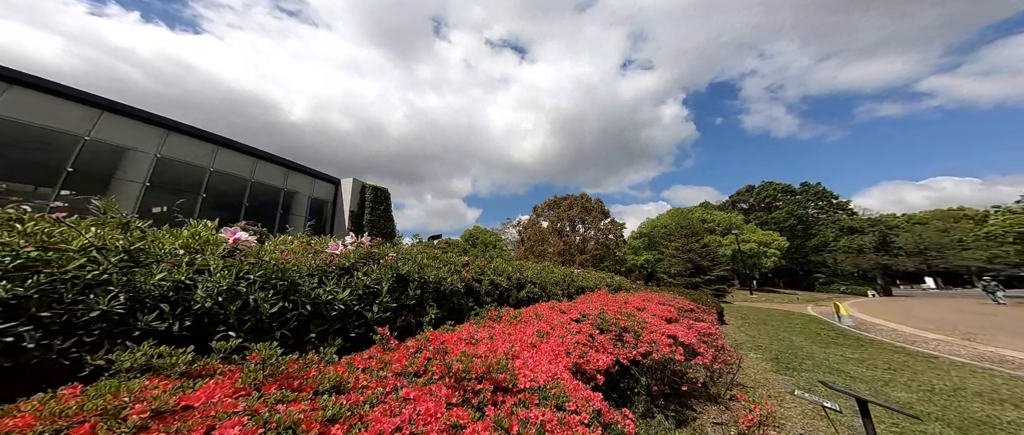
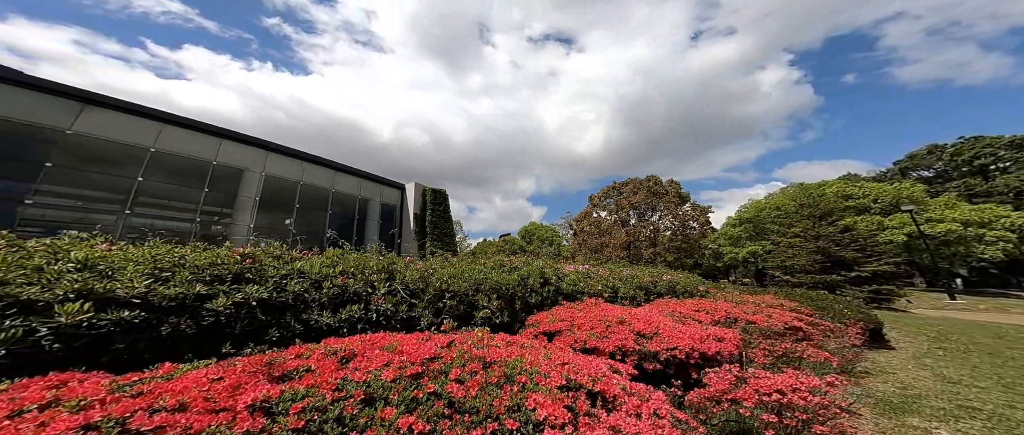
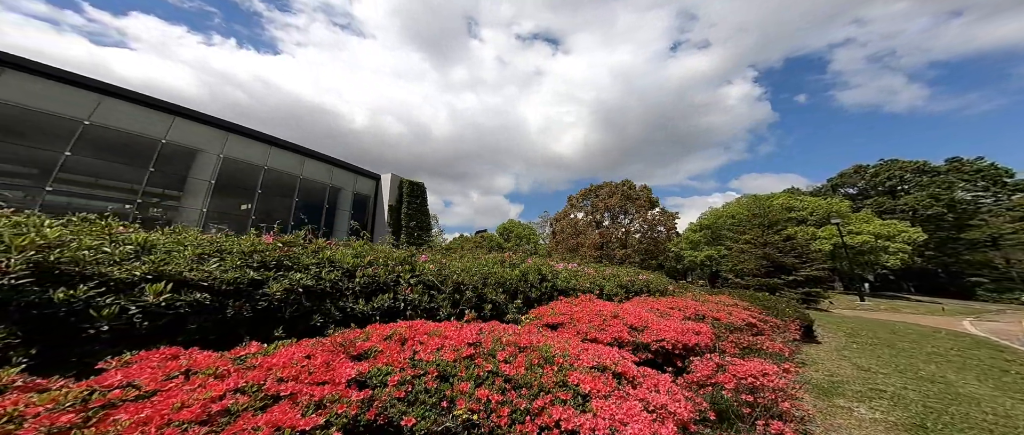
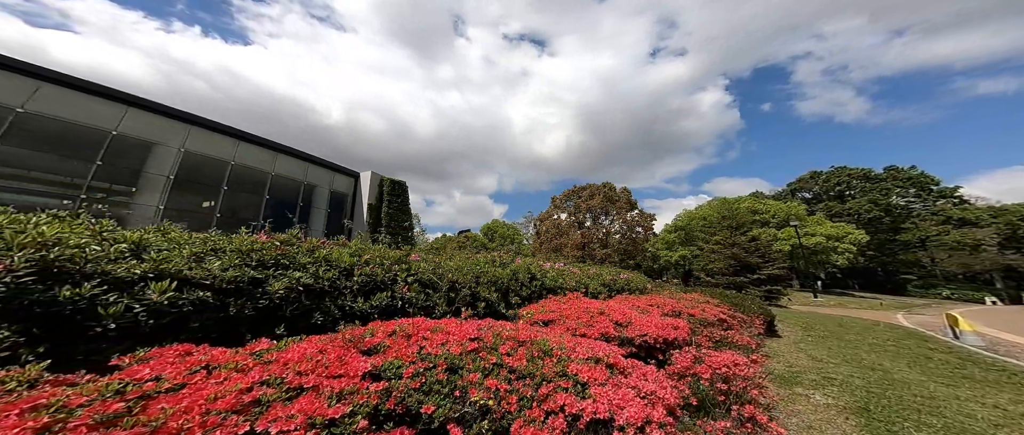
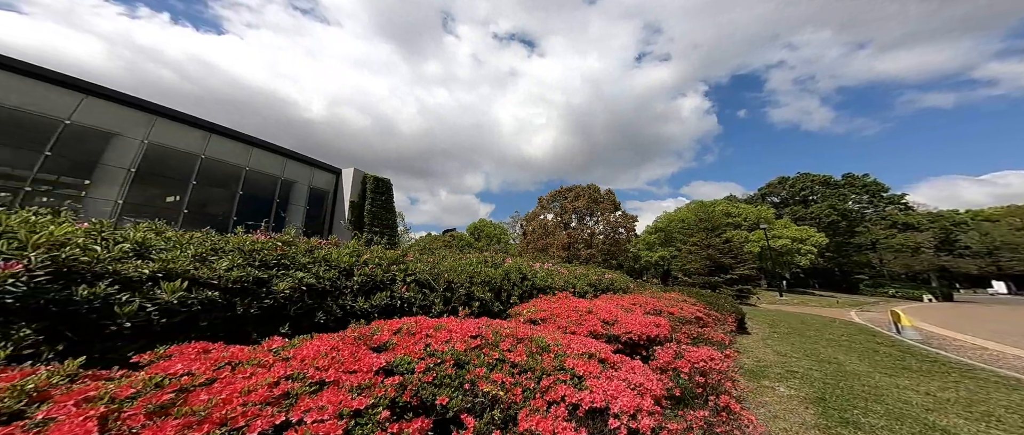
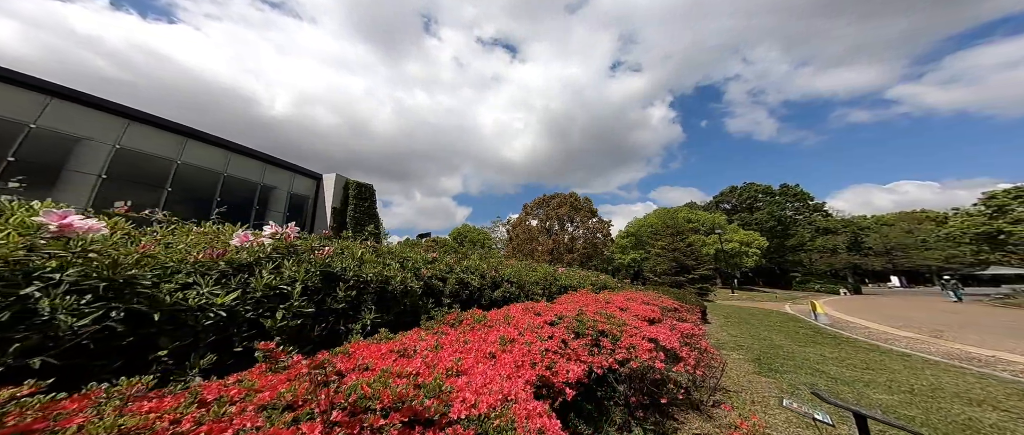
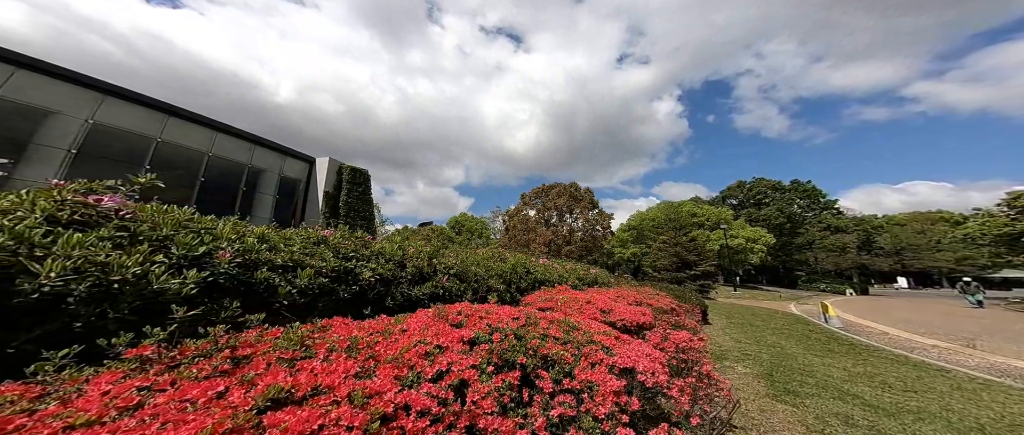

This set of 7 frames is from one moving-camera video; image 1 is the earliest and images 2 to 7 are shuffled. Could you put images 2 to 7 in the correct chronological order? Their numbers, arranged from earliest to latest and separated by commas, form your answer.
6, 7, 5, 4, 3, 2
